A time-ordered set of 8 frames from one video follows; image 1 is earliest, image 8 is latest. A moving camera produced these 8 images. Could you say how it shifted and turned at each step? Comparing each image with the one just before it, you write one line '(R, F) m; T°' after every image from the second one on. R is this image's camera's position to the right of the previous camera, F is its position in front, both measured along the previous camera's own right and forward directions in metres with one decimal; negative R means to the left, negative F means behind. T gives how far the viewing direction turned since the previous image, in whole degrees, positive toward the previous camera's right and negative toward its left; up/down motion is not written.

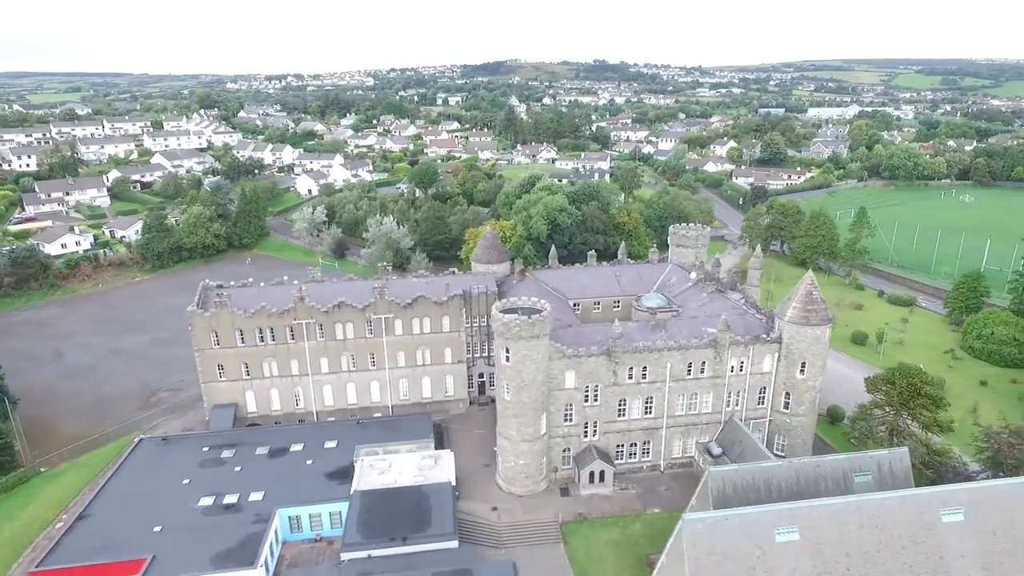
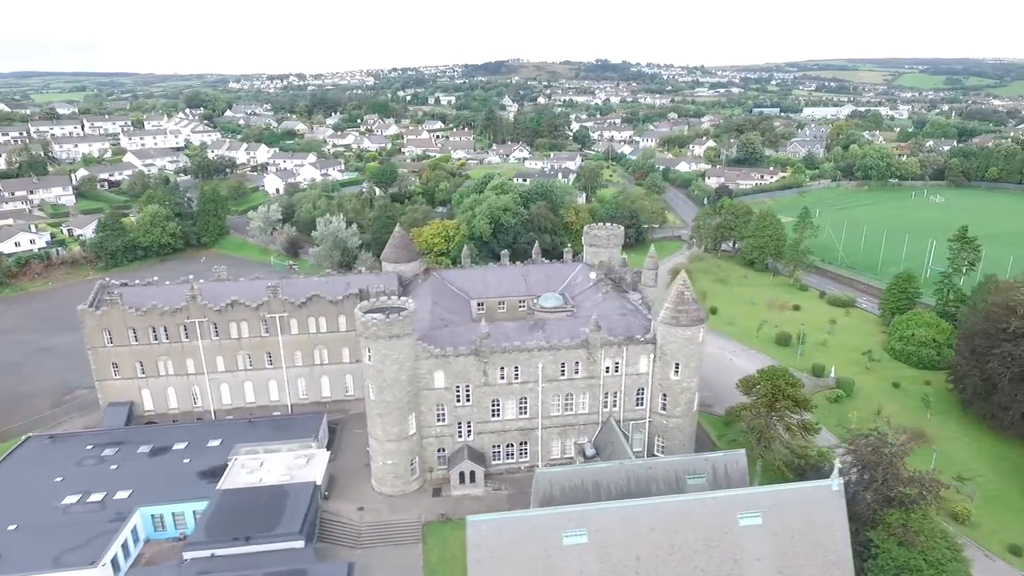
(+11.0, +0.3) m; -1°
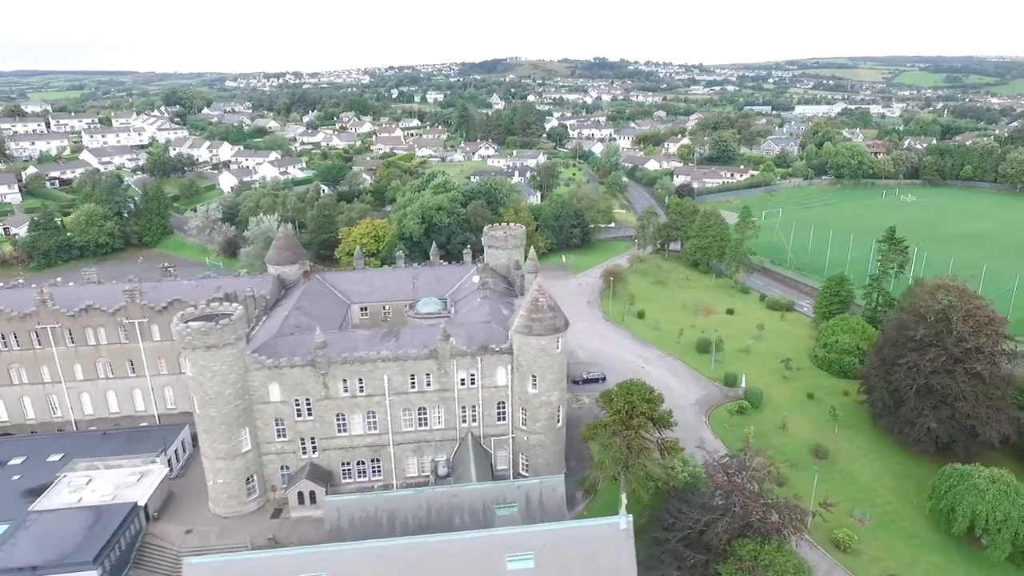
(+11.9, +3.9) m; 0°
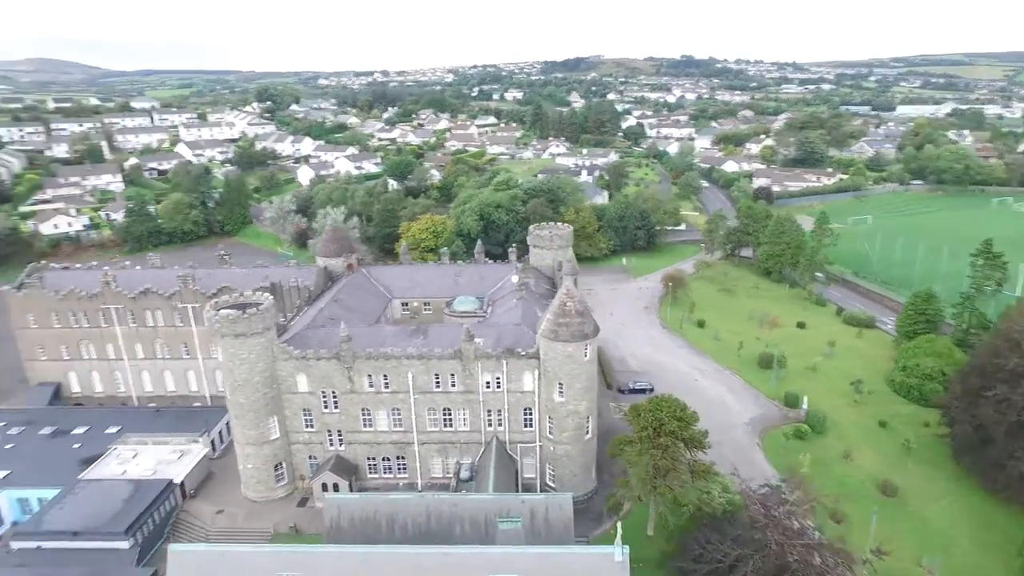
(+3.2, +2.0) m; -7°
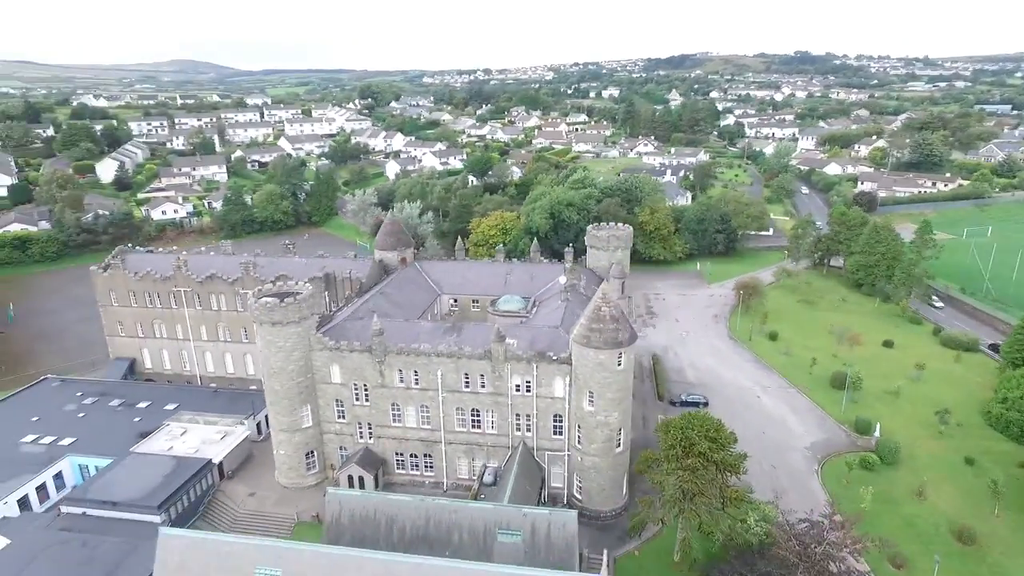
(+4.1, +1.9) m; -9°
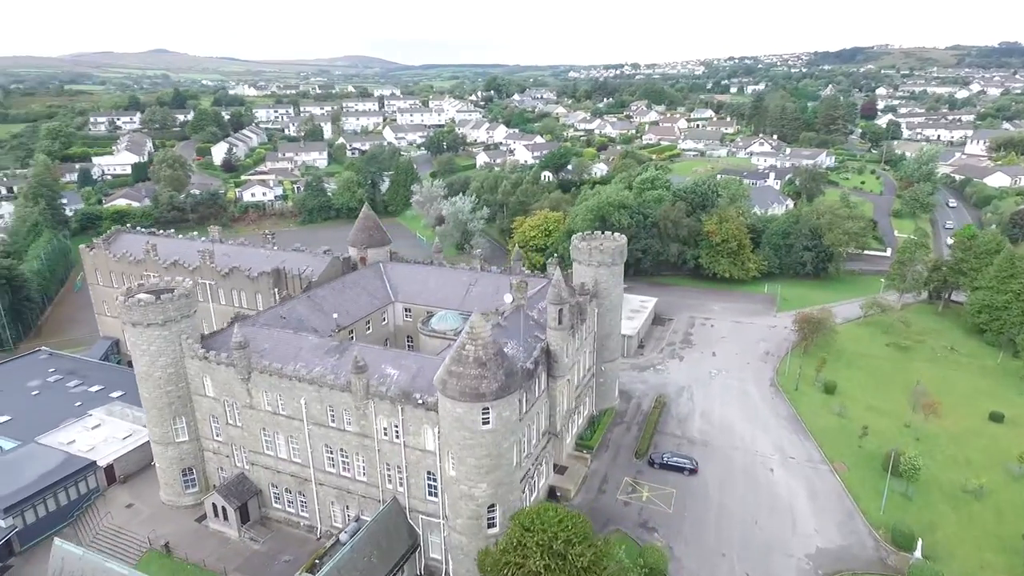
(+14.6, +11.1) m; -13°
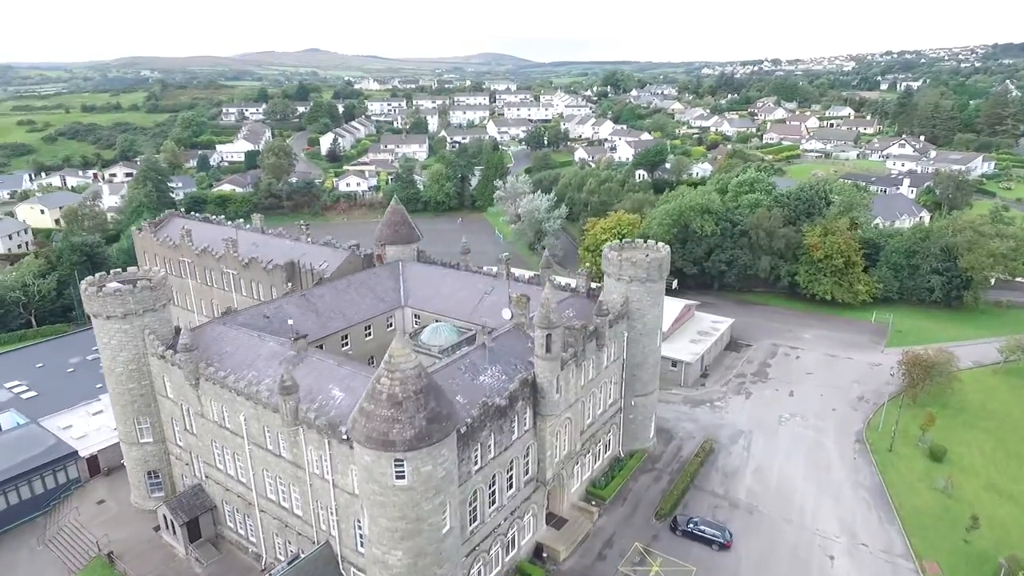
(+7.1, +7.7) m; -11°
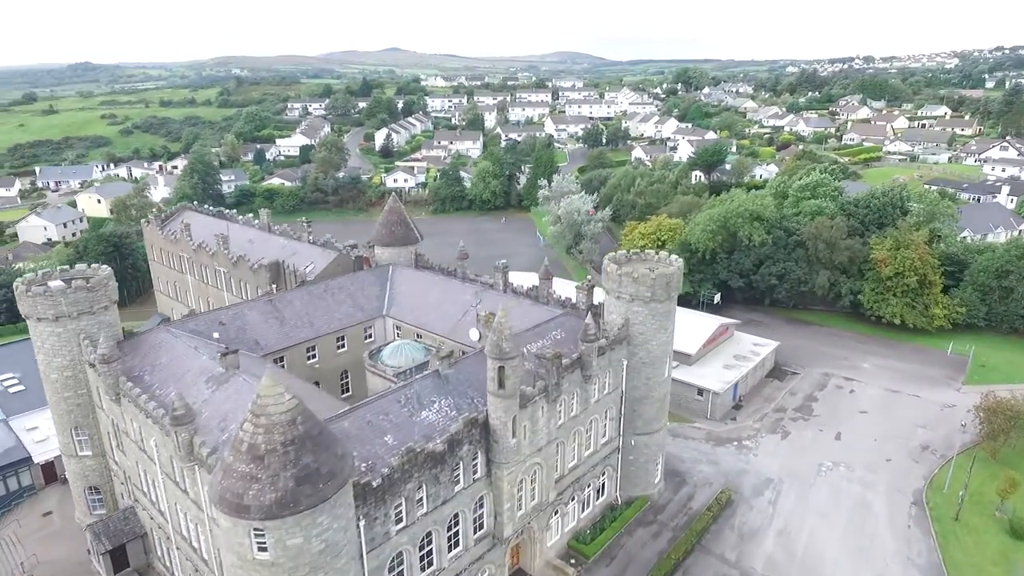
(+5.1, +6.0) m; -6°
